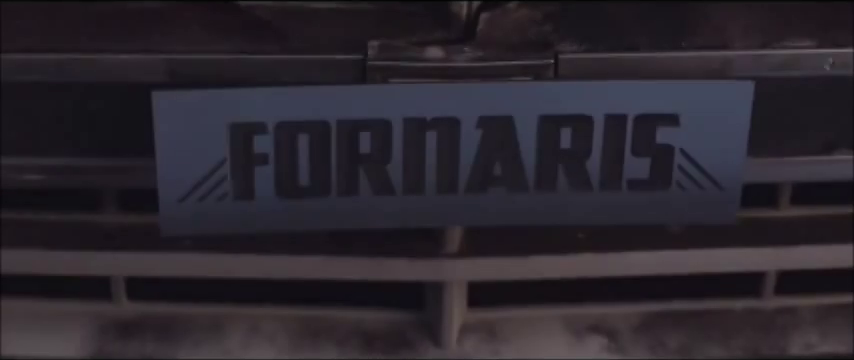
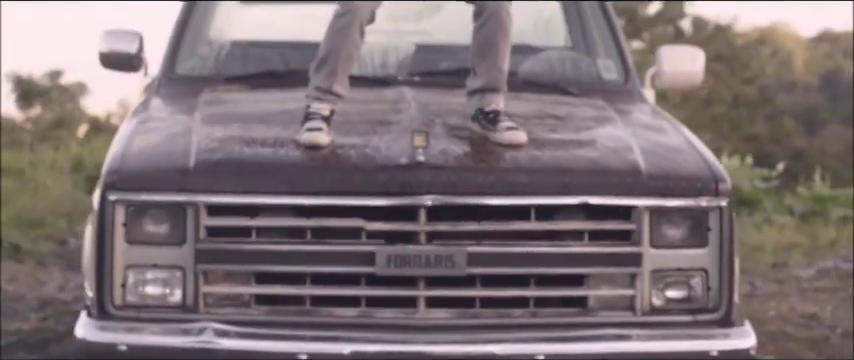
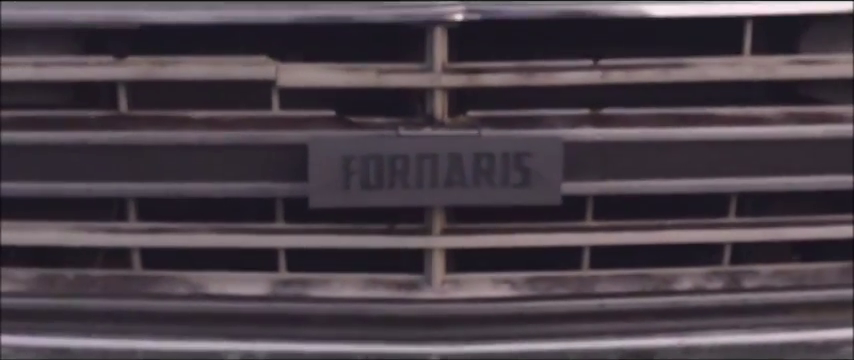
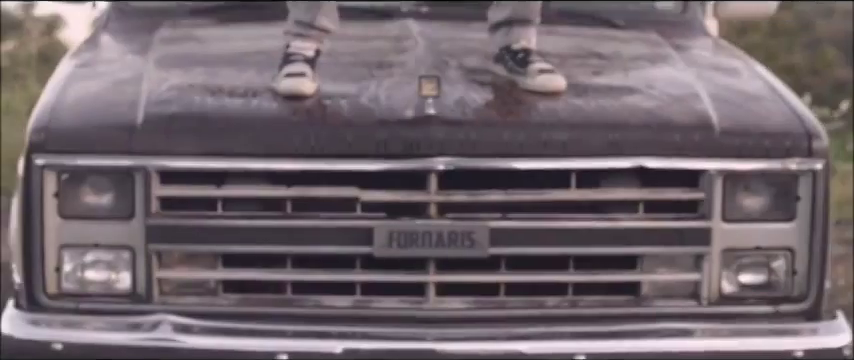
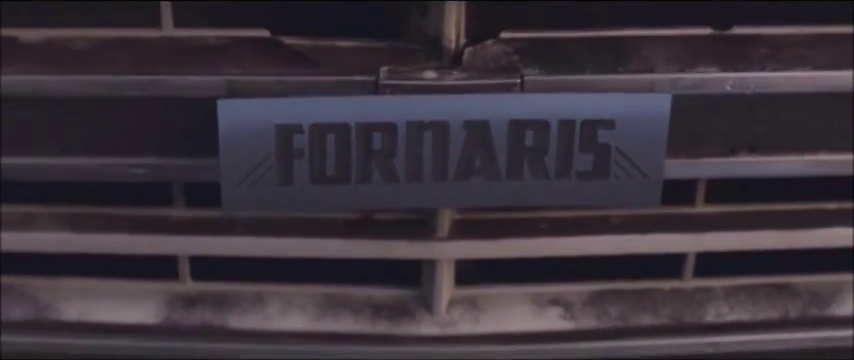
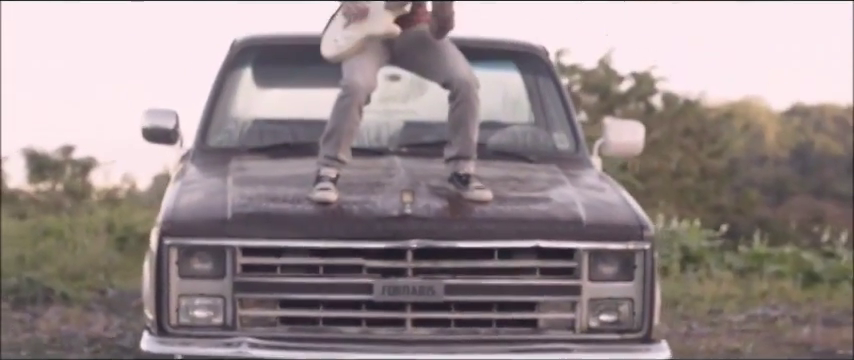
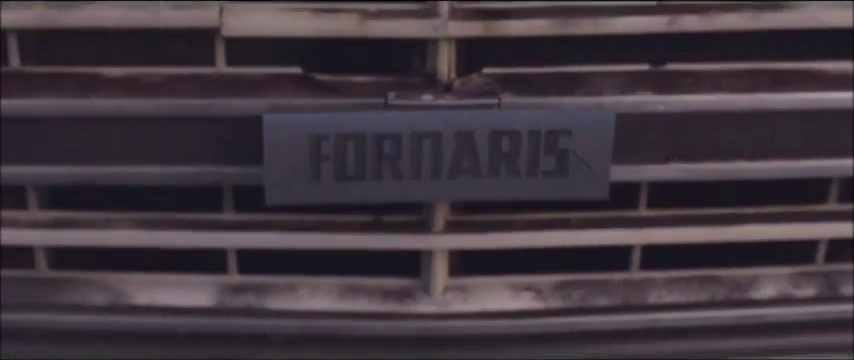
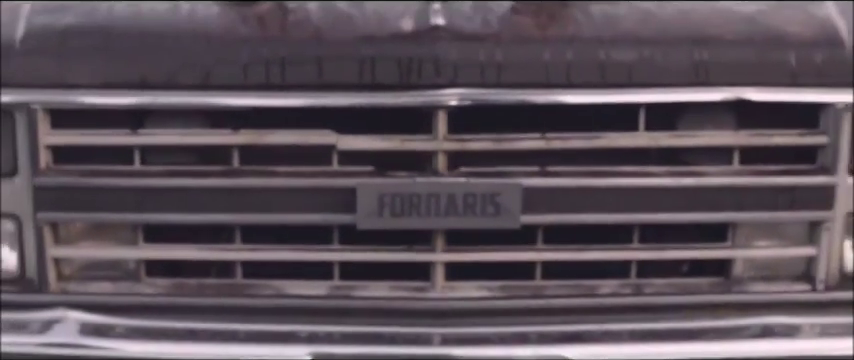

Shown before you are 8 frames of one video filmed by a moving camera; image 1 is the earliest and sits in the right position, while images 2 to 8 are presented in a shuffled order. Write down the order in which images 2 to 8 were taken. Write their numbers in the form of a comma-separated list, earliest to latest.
5, 7, 3, 8, 4, 2, 6
